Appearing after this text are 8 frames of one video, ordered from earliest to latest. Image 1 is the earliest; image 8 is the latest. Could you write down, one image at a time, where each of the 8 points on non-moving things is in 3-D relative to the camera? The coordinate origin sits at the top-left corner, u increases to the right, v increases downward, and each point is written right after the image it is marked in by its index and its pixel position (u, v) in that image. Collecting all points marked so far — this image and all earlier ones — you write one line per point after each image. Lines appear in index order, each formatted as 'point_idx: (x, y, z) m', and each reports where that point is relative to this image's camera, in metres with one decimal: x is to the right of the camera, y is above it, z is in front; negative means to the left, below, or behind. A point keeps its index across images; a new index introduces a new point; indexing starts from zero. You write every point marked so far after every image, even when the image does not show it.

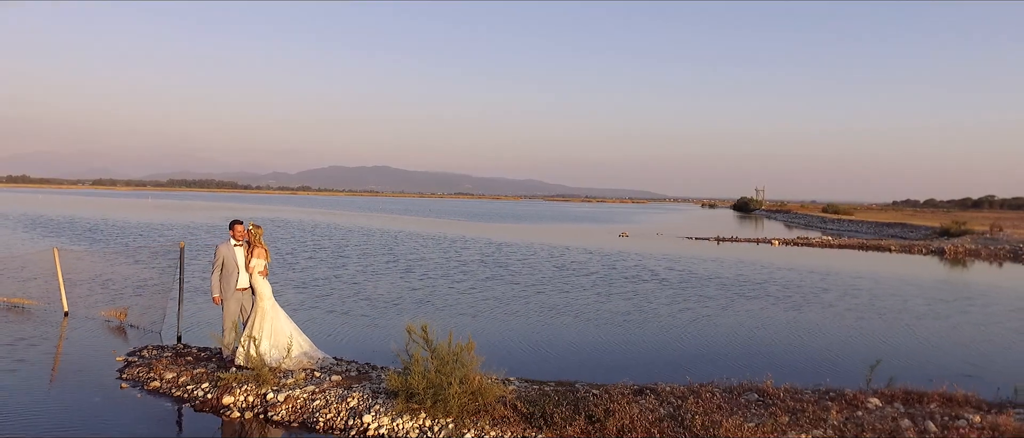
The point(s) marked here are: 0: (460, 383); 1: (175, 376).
0: (-0.7, -2.1, +8.0) m
1: (-5.2, -2.4, +9.8) m
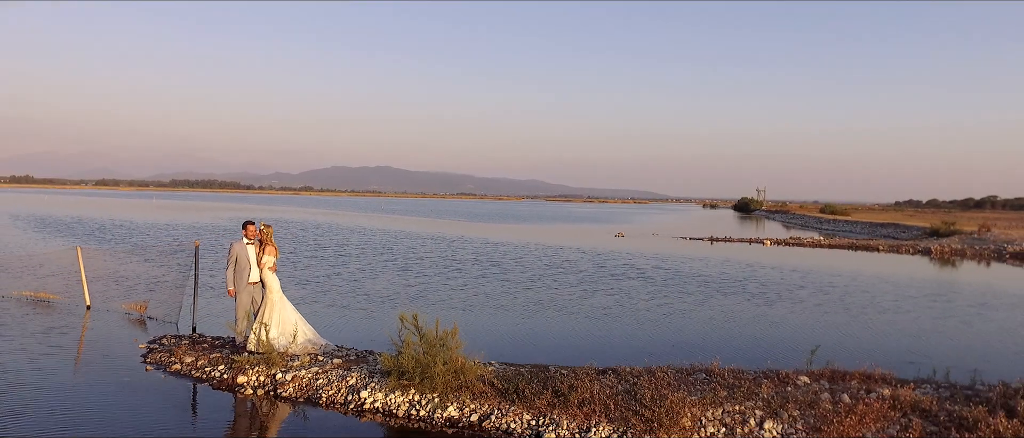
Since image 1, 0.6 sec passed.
0: (-1.0, -2.1, +9.2) m
1: (-5.5, -2.4, +11.0) m
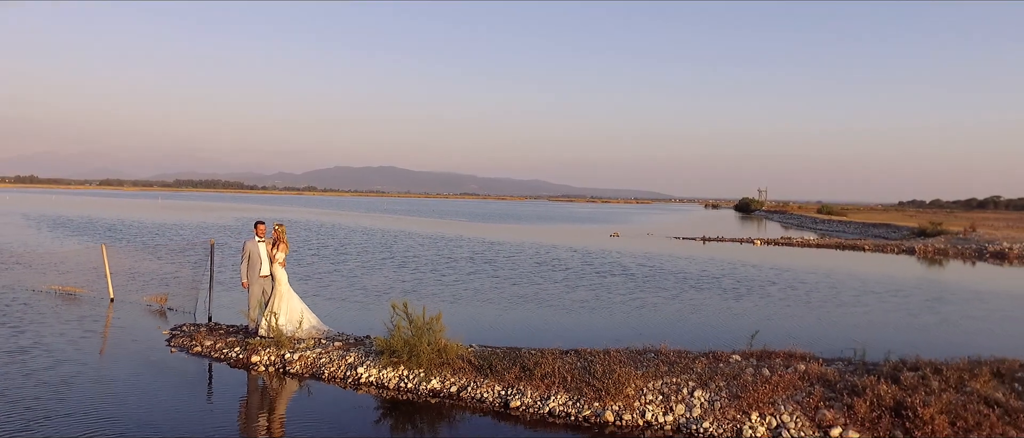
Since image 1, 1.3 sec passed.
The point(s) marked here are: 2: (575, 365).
0: (-1.4, -2.1, +10.7) m
1: (-6.0, -2.5, +12.6) m
2: (+1.0, -2.4, +10.2) m
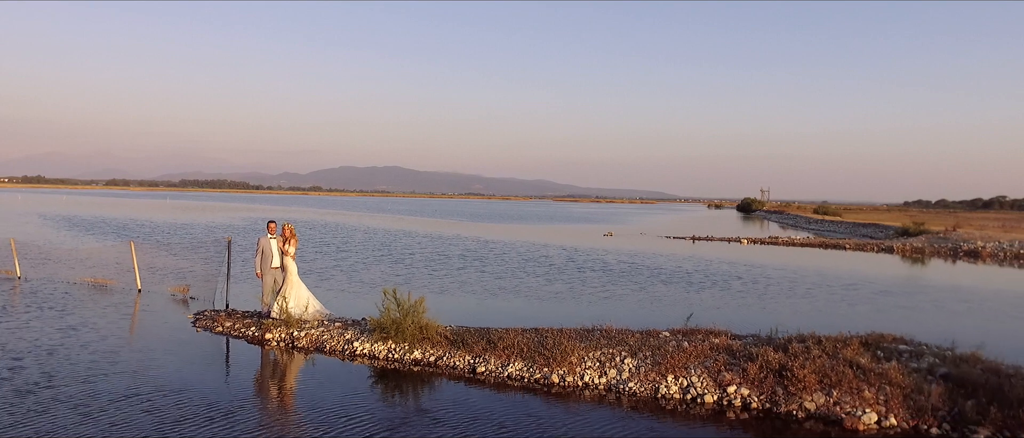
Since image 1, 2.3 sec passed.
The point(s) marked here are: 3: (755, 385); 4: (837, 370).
0: (-2.0, -2.1, +12.9) m
1: (-6.6, -2.5, +14.8) m
2: (+0.4, -2.4, +12.3) m
3: (+4.0, -2.7, +10.3) m
4: (+5.3, -2.5, +10.2) m
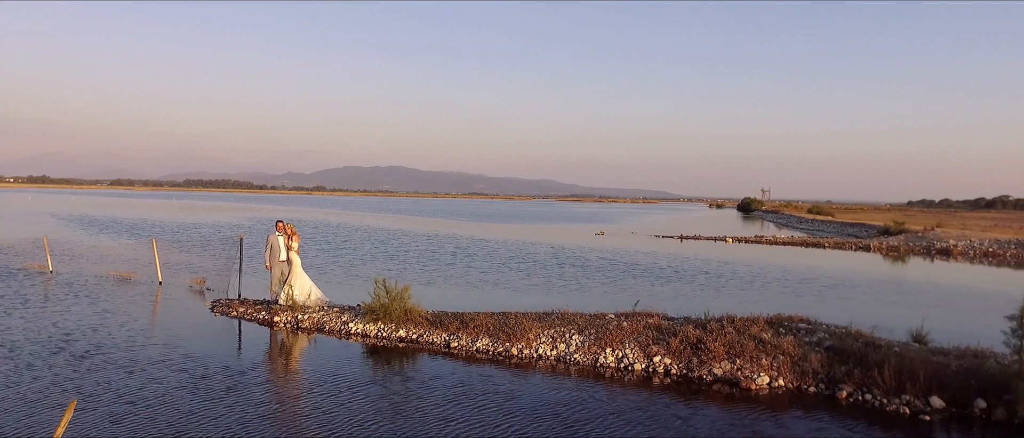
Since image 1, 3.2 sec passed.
0: (-2.7, -2.1, +15.2) m
1: (-7.3, -2.5, +17.1) m
2: (-0.3, -2.4, +14.6) m
3: (+3.3, -2.7, +12.6) m
4: (+4.6, -2.5, +12.4) m
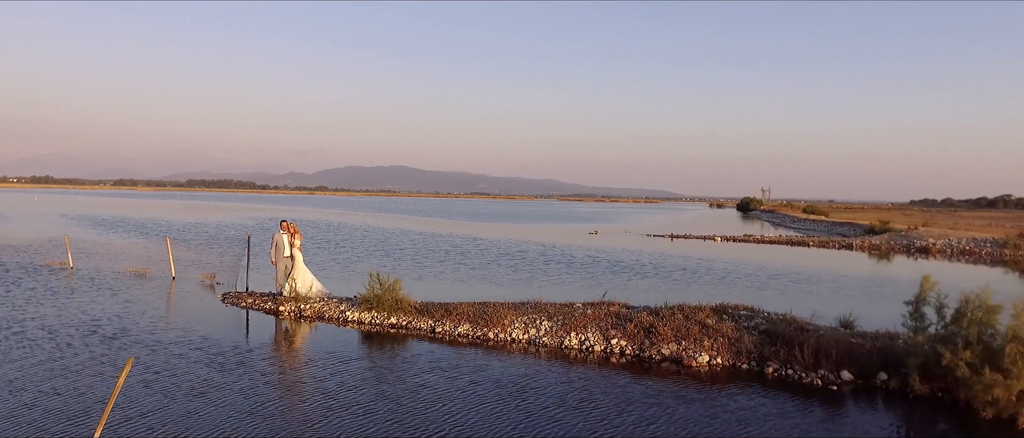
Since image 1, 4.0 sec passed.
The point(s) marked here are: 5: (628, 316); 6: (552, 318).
0: (-3.3, -2.1, +17.0) m
1: (-7.8, -2.5, +18.9) m
2: (-0.9, -2.4, +16.4) m
3: (+2.7, -2.7, +14.4) m
4: (+4.0, -2.5, +14.2) m
5: (+2.8, -2.4, +15.2) m
6: (+1.0, -2.5, +15.6) m
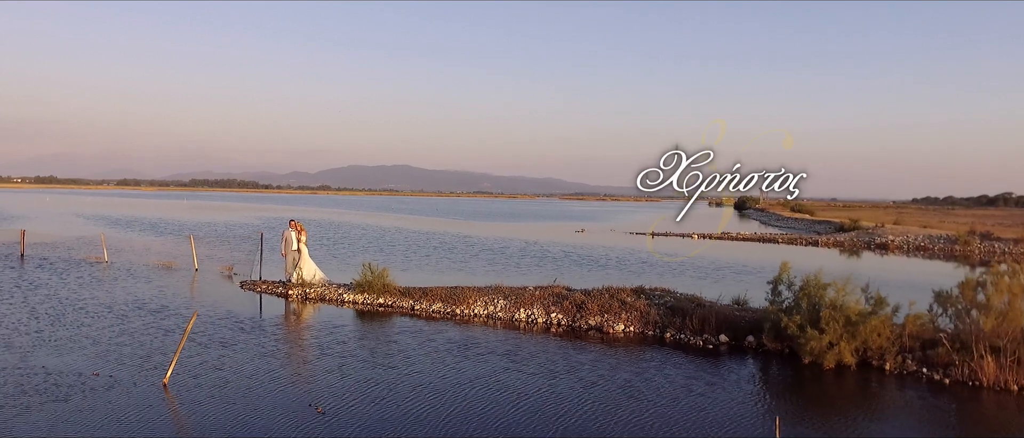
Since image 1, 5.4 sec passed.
0: (-4.4, -2.1, +20.9) m
1: (-8.9, -2.4, +22.8) m
2: (-2.0, -2.3, +20.3) m
3: (+1.6, -2.7, +18.2) m
4: (+2.9, -2.4, +18.0) m
5: (+1.7, -2.3, +19.0) m
6: (-0.1, -2.4, +19.4) m
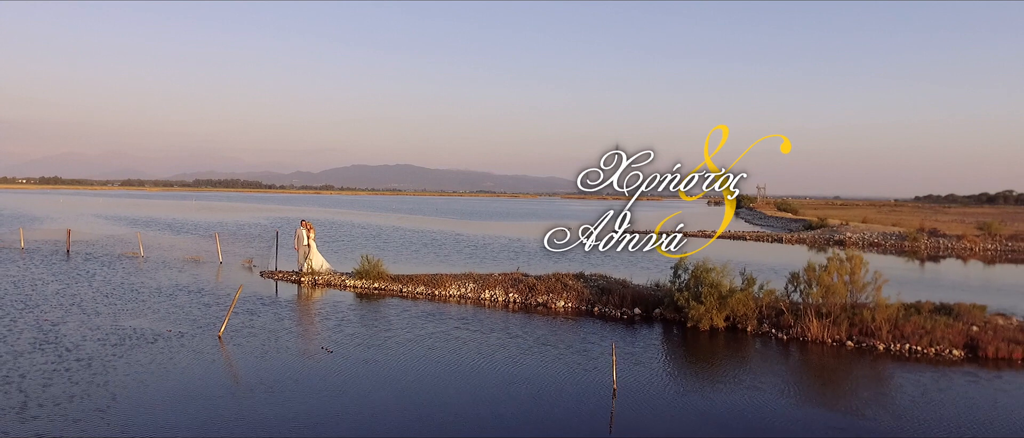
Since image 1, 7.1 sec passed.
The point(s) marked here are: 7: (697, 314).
0: (-5.6, -2.1, +25.7) m
1: (-10.1, -2.5, +27.6) m
2: (-3.2, -2.3, +25.1) m
3: (+0.3, -2.7, +22.9) m
4: (+1.6, -2.4, +22.8) m
5: (+0.4, -2.3, +23.7) m
6: (-1.4, -2.4, +24.1) m
7: (+5.5, -2.8, +18.7) m
